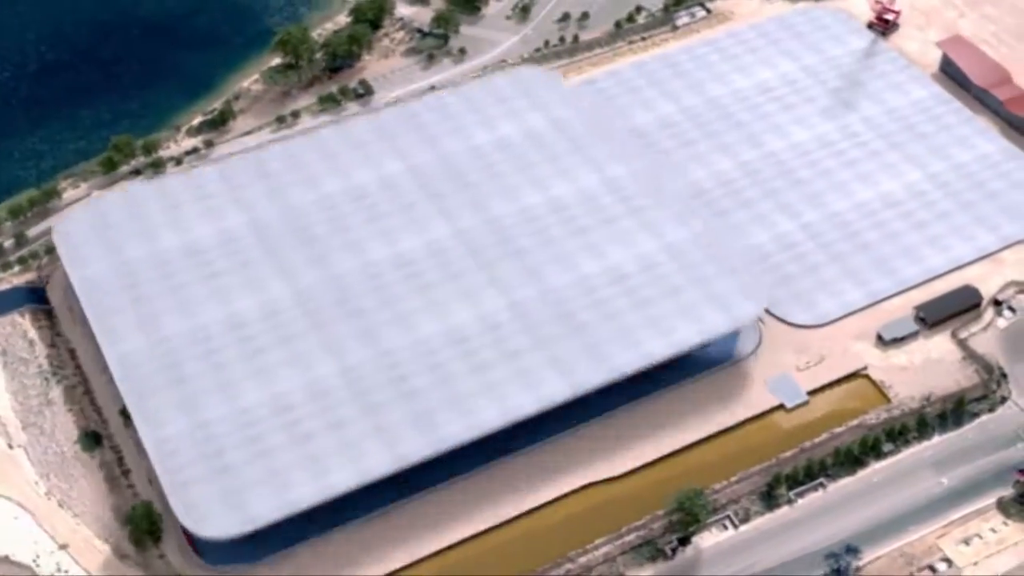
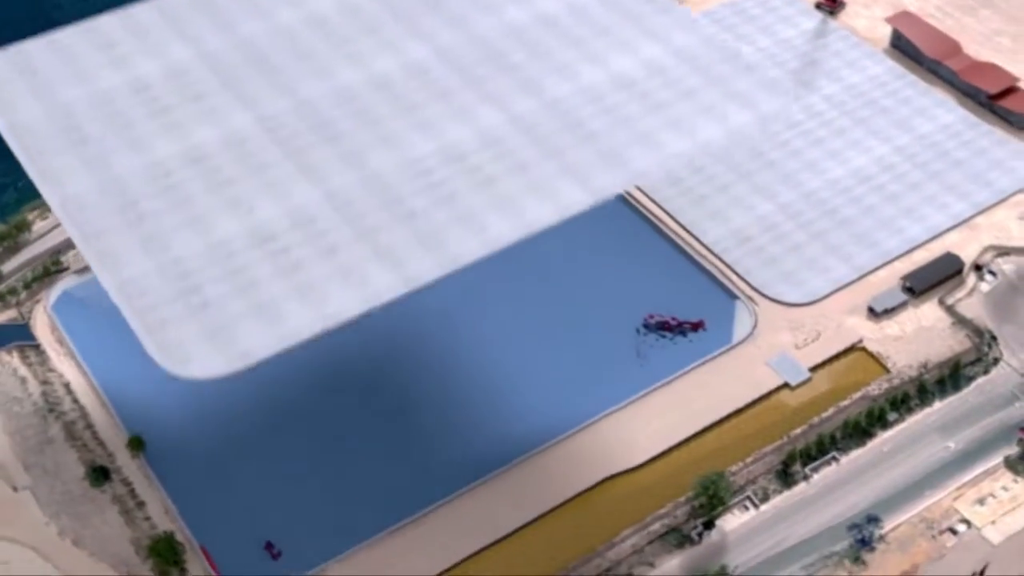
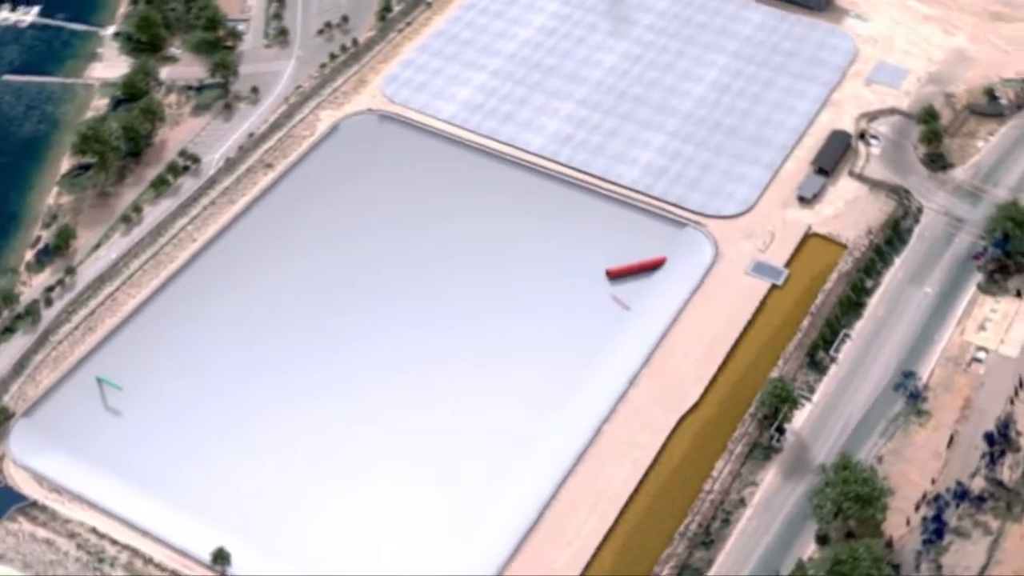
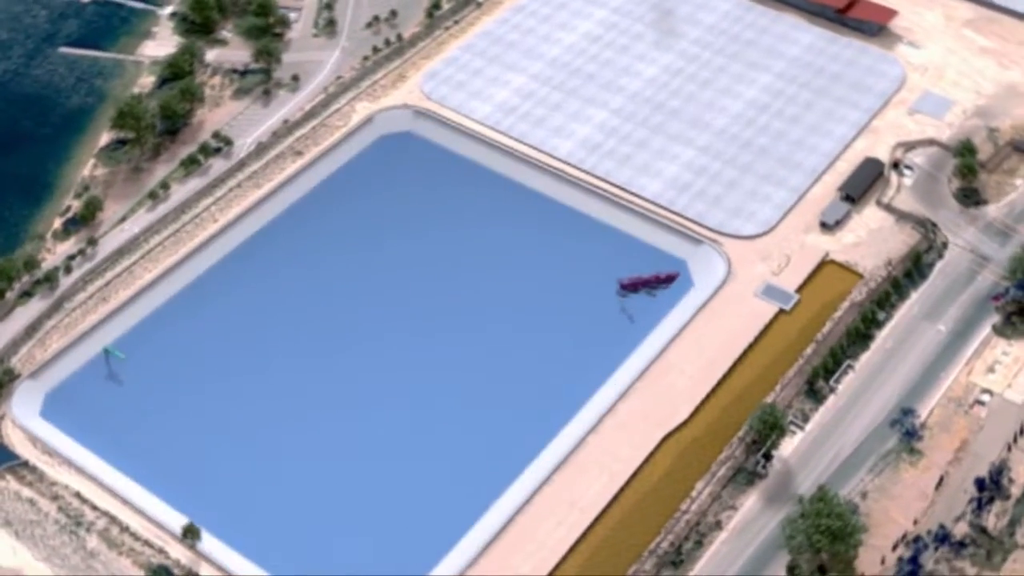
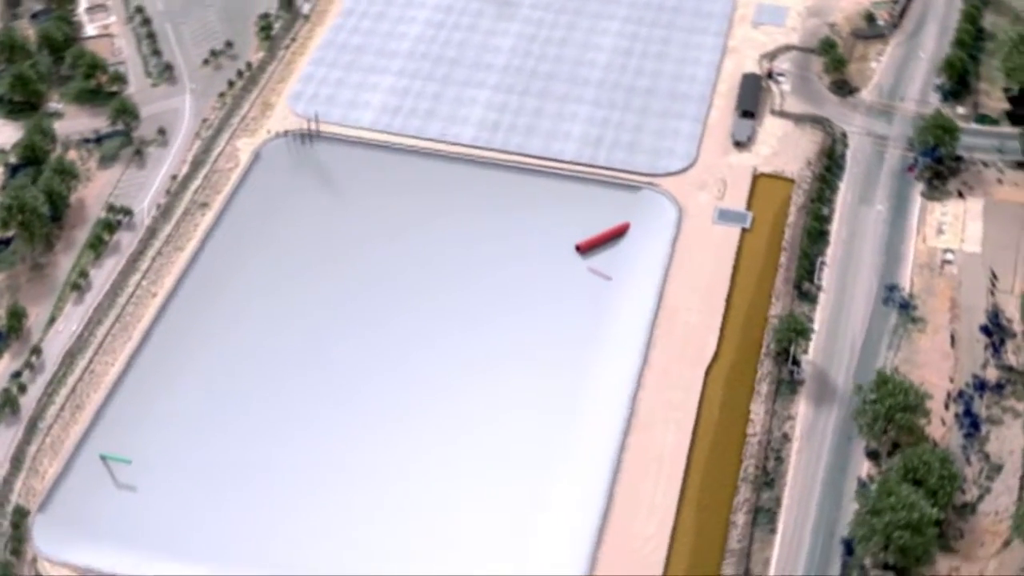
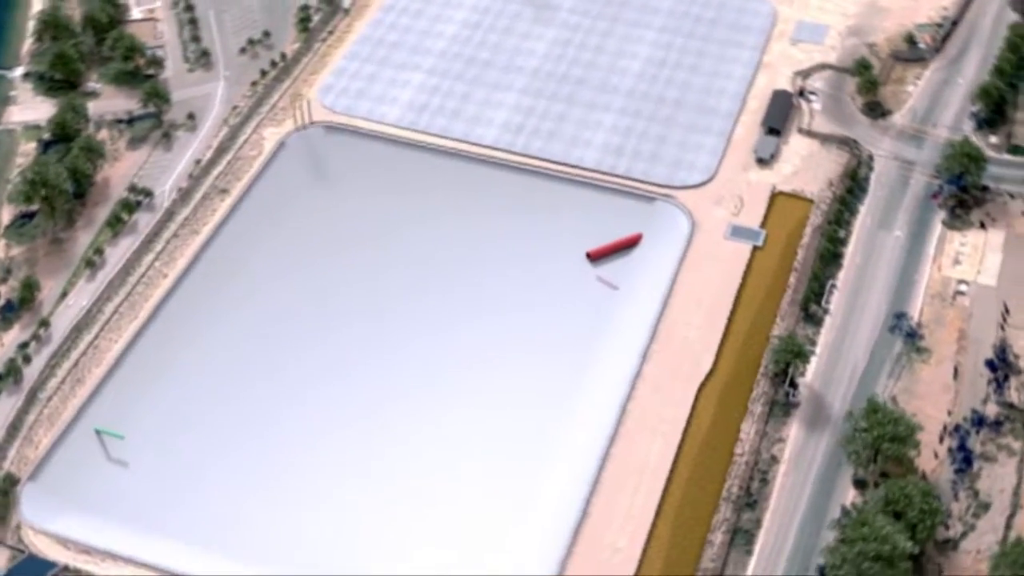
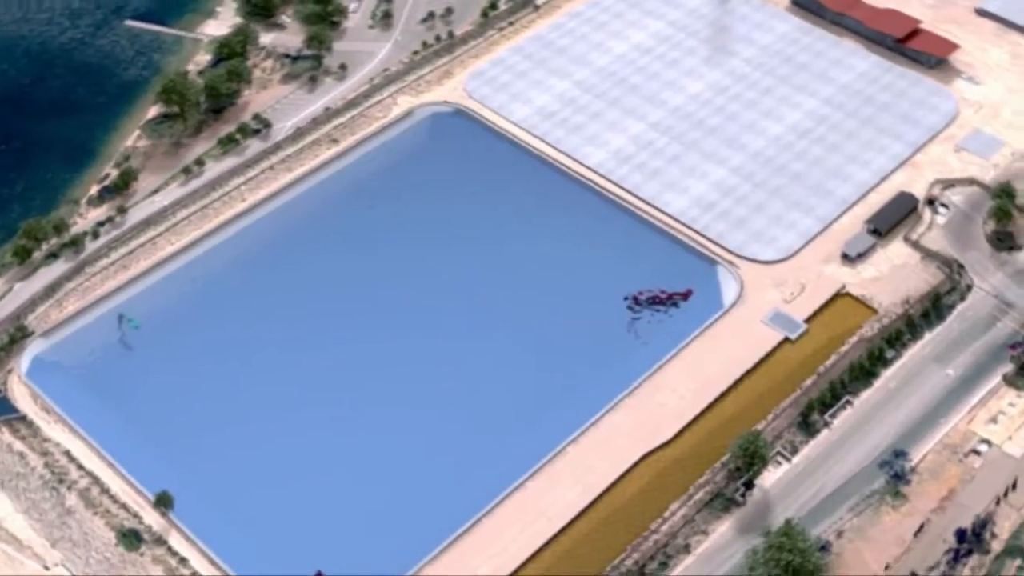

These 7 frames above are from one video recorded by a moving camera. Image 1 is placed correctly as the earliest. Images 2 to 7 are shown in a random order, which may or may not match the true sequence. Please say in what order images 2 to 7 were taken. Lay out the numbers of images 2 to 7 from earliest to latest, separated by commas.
2, 7, 4, 3, 6, 5
